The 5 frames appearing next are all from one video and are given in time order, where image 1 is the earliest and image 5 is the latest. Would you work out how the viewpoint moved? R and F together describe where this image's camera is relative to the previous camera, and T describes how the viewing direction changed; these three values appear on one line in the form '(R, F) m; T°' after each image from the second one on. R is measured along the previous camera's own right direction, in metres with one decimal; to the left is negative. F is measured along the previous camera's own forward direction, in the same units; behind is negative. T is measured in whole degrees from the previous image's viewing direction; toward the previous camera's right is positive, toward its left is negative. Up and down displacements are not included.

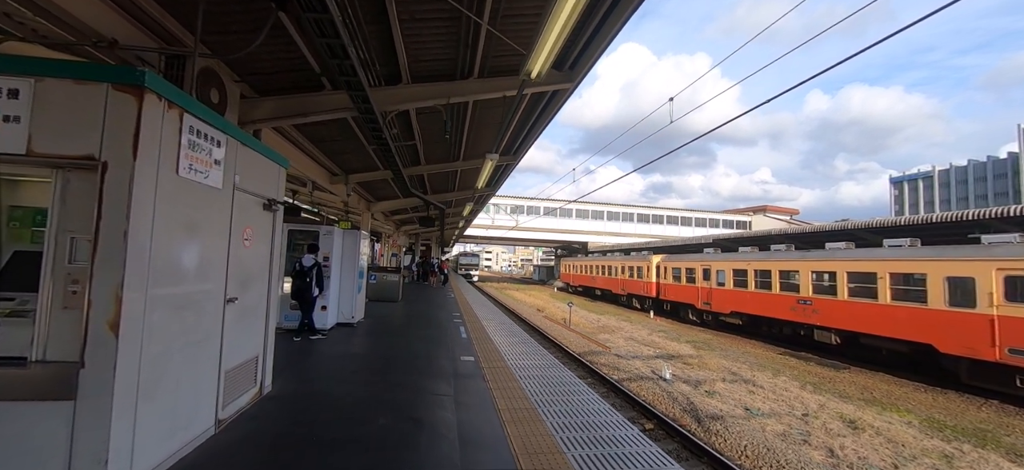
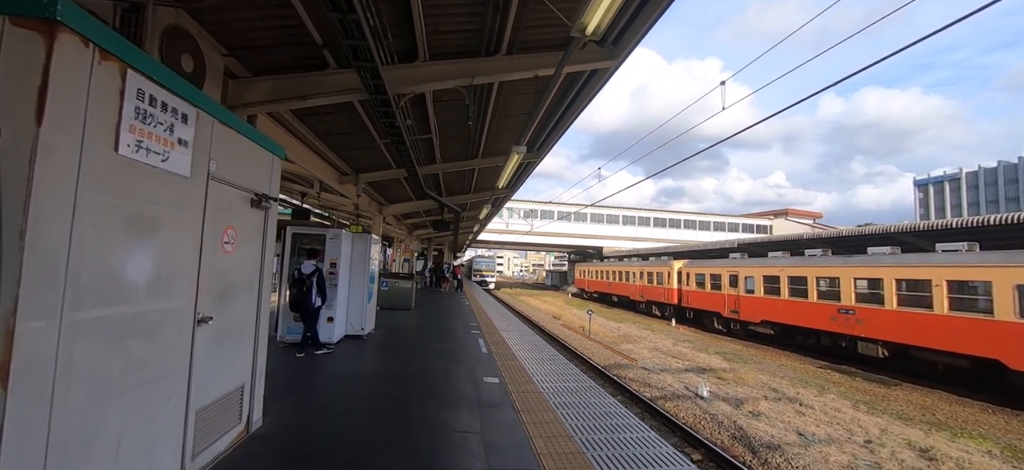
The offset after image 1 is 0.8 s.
(-0.3, +0.7) m; -2°
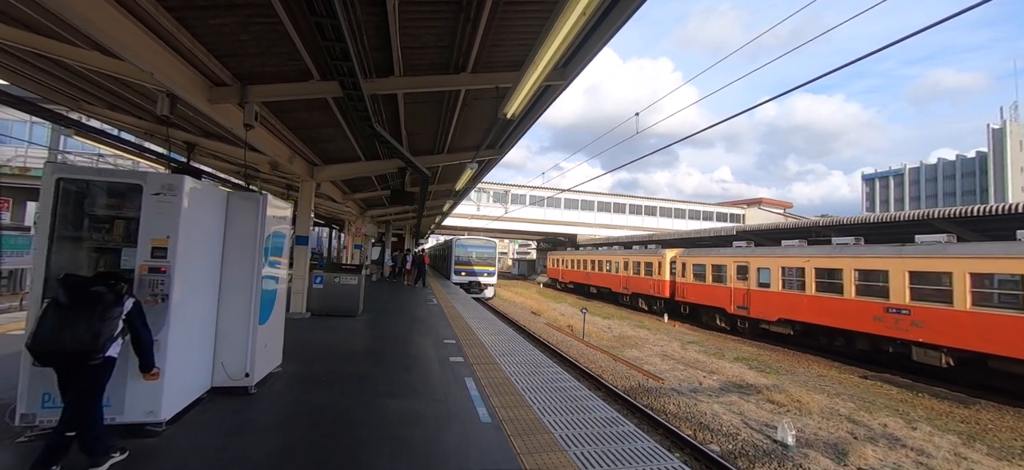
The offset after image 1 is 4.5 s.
(-0.6, +3.2) m; +6°
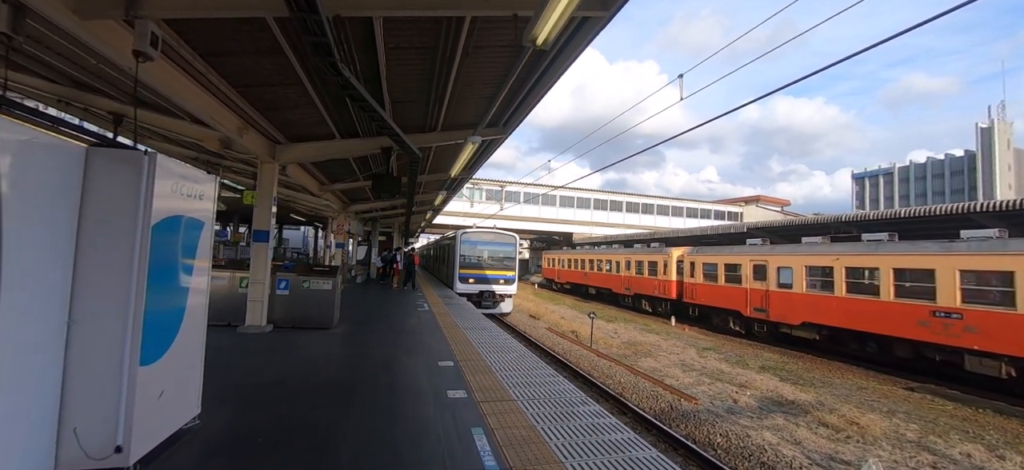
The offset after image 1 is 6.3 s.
(-0.3, +1.4) m; +1°
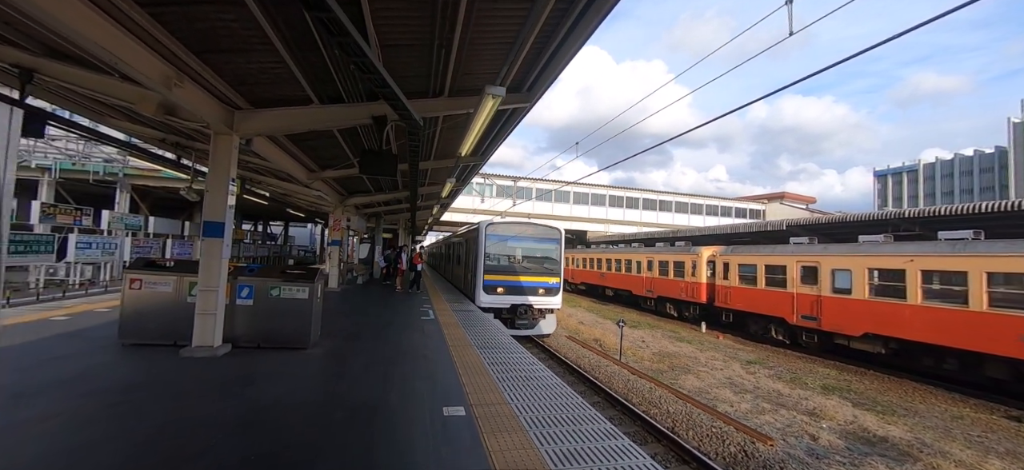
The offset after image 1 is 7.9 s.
(-0.3, +1.5) m; -1°
